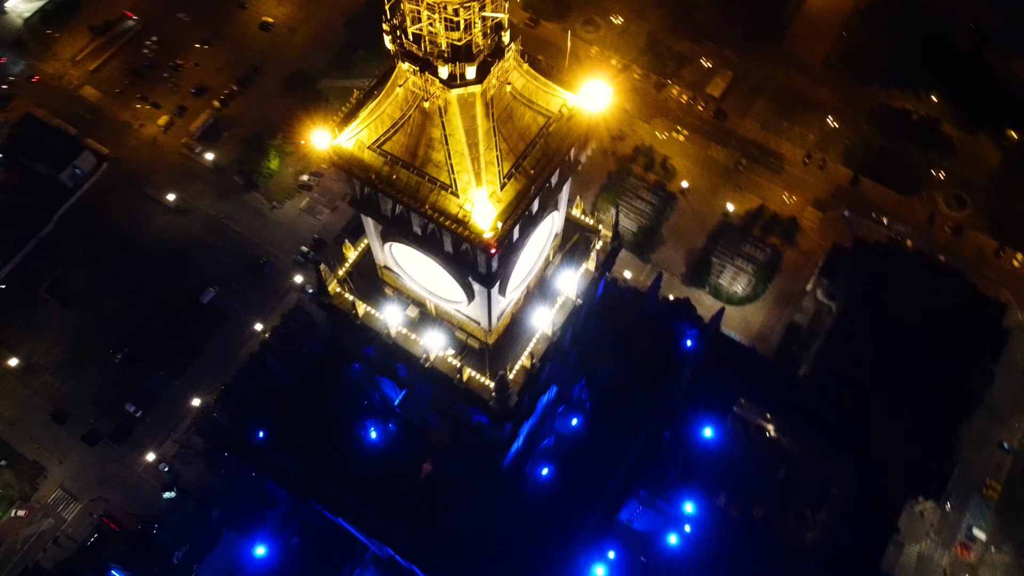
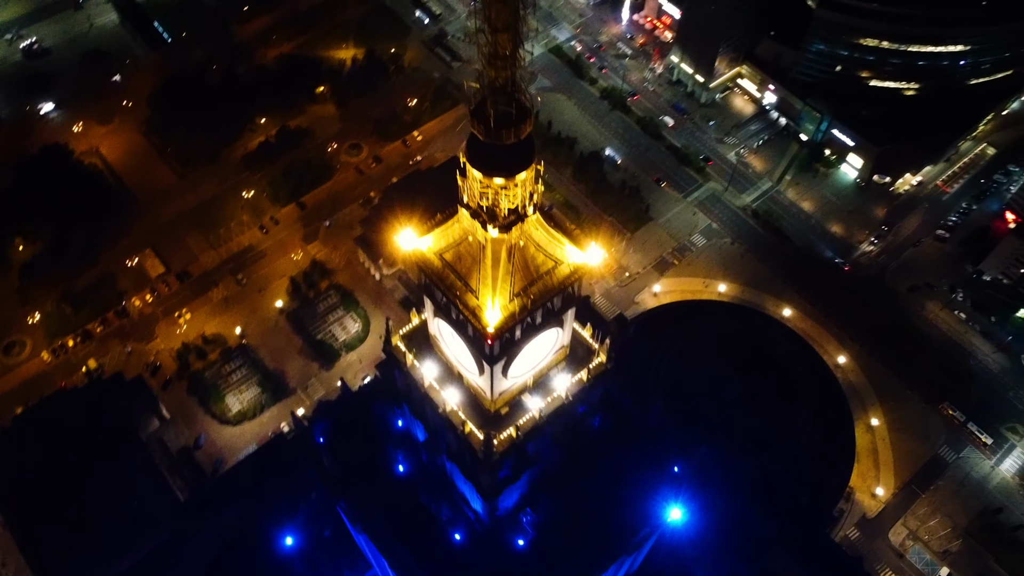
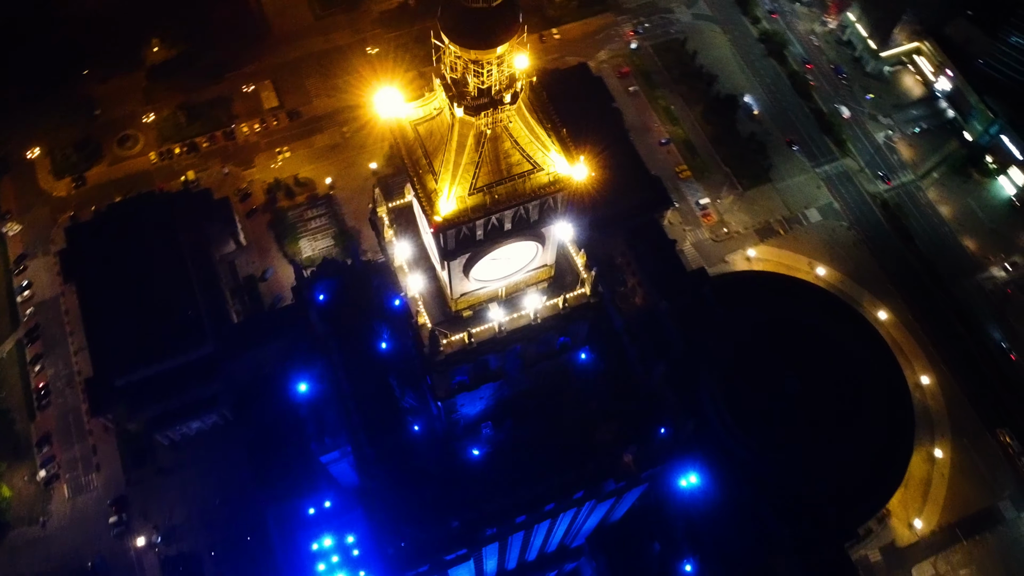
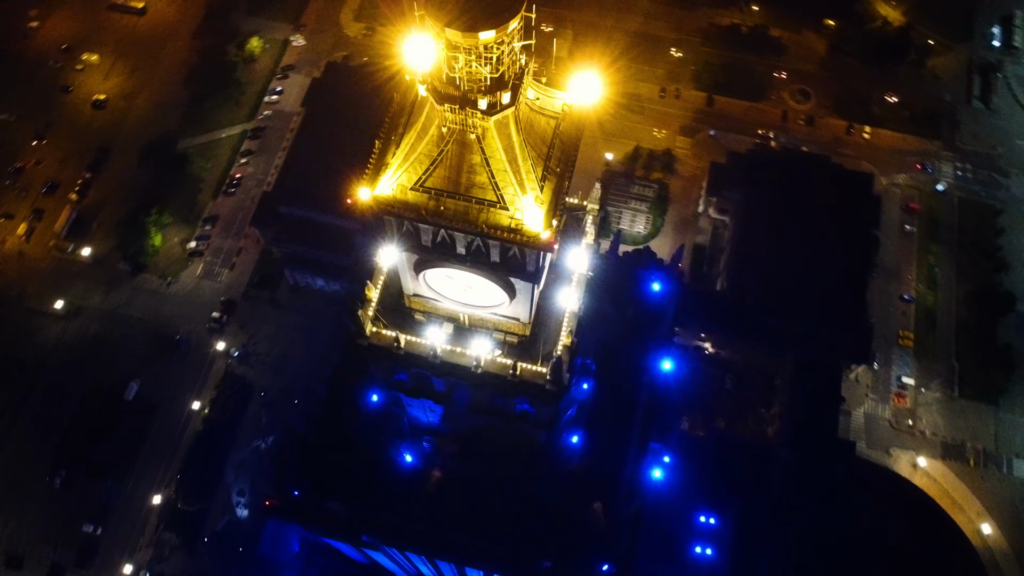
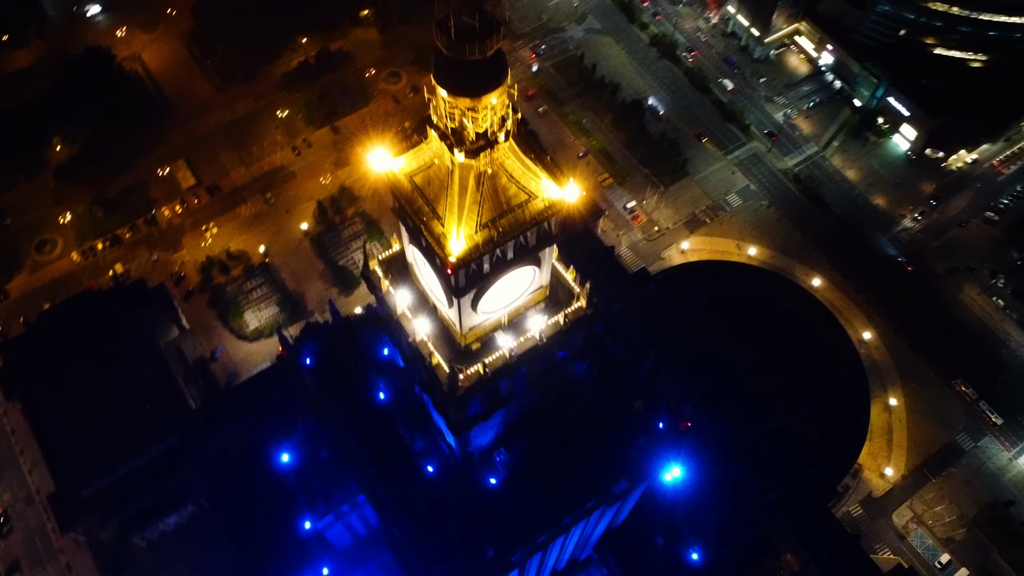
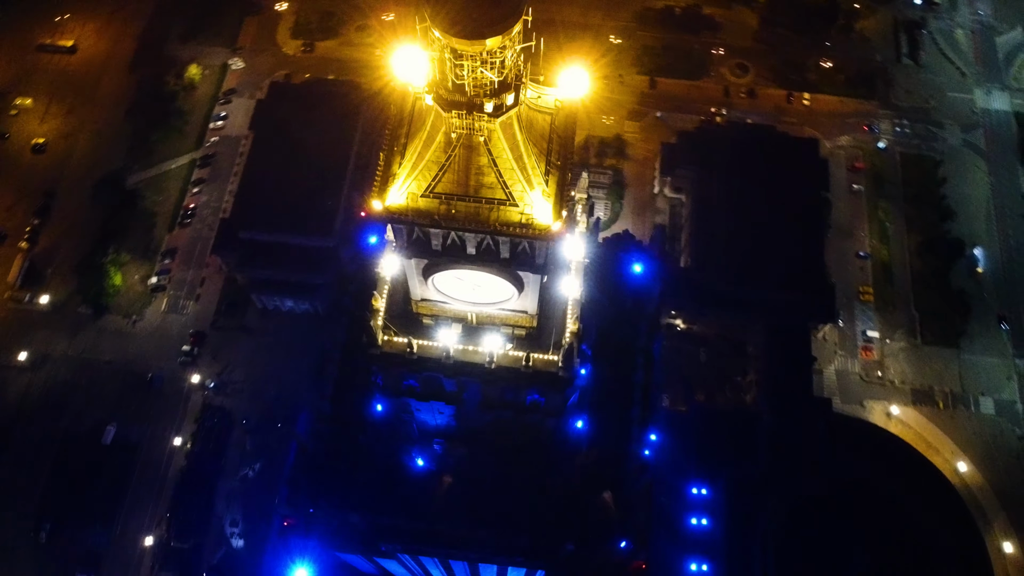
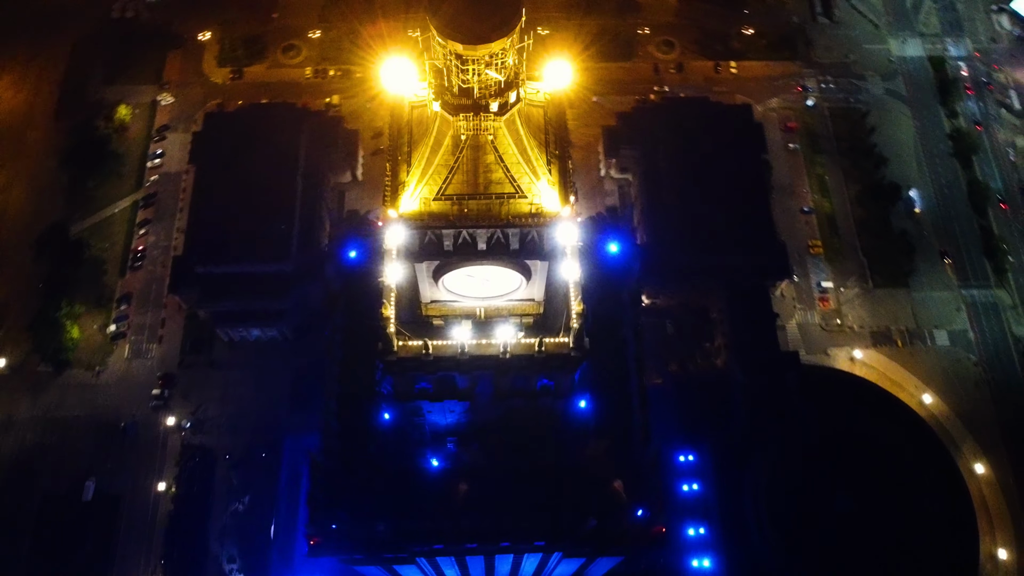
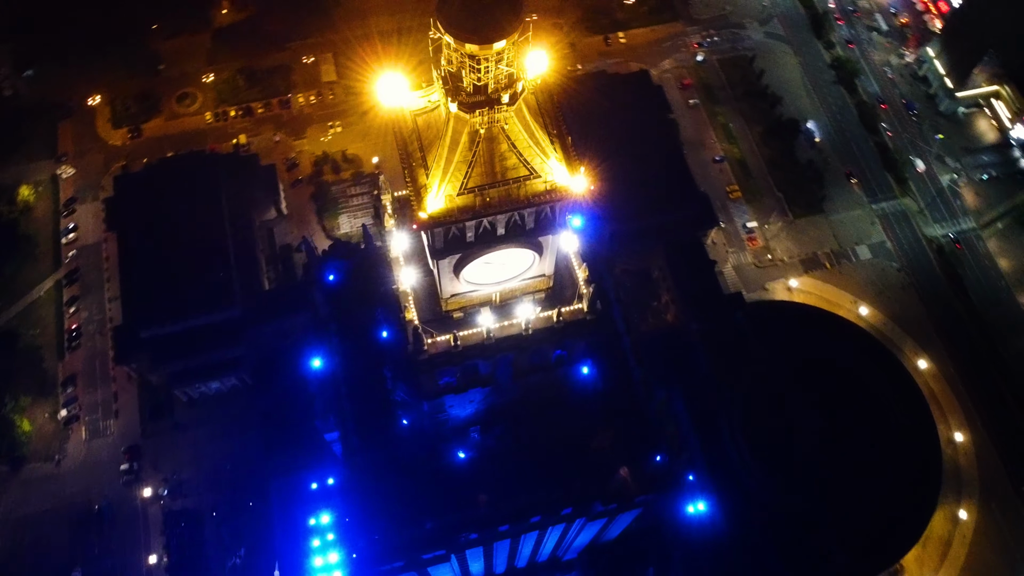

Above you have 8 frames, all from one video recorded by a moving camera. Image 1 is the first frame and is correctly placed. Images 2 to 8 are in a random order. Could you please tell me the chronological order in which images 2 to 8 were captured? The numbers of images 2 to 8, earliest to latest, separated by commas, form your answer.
4, 6, 7, 8, 3, 5, 2
